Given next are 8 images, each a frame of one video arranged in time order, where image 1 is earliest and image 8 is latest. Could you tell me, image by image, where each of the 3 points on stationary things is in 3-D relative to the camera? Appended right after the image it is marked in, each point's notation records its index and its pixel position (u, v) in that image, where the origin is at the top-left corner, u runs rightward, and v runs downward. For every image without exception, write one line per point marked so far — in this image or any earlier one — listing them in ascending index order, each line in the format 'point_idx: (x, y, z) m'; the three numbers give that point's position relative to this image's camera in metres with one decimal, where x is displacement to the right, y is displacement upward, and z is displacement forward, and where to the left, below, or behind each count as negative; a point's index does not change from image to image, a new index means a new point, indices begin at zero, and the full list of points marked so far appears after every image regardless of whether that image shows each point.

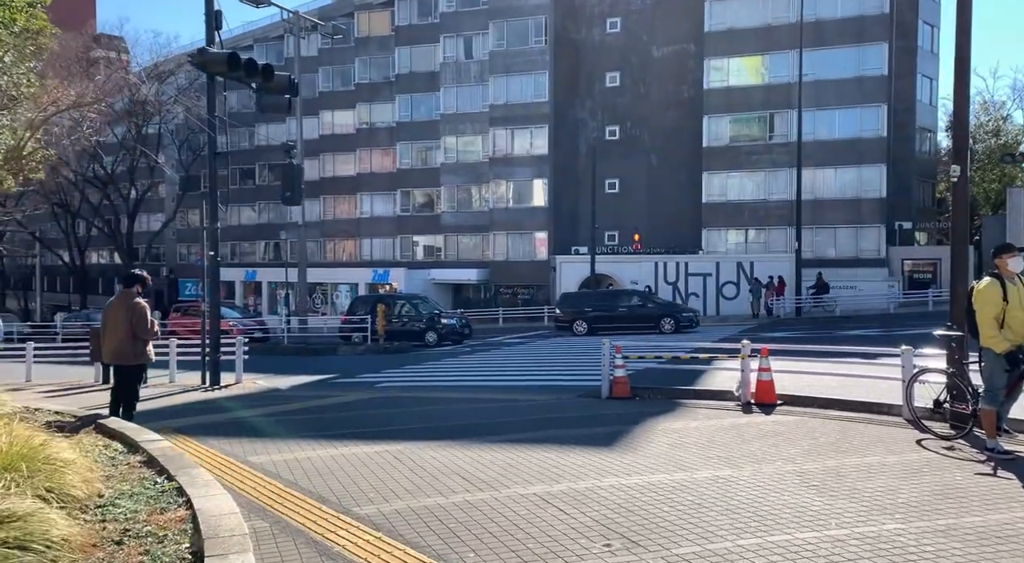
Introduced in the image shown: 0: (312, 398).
0: (-3.7, -2.1, +15.2) m
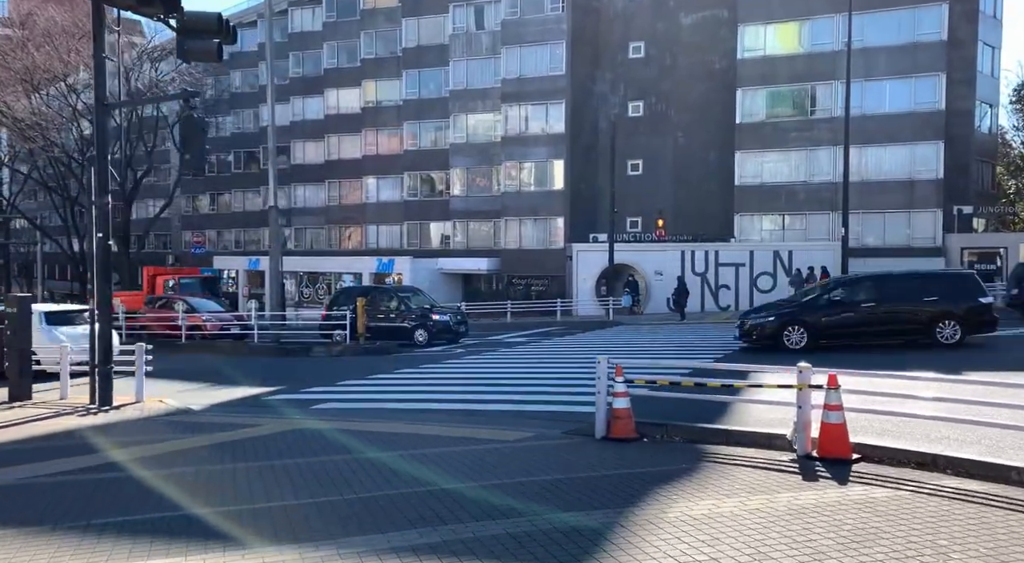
0: (-4.1, -1.9, +11.7) m
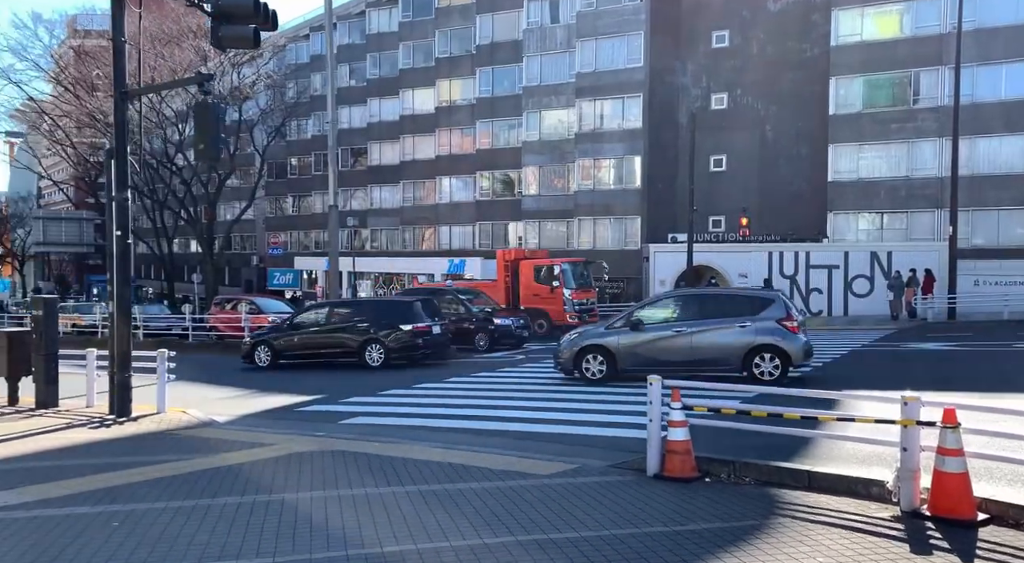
0: (-3.5, -2.0, +10.6) m
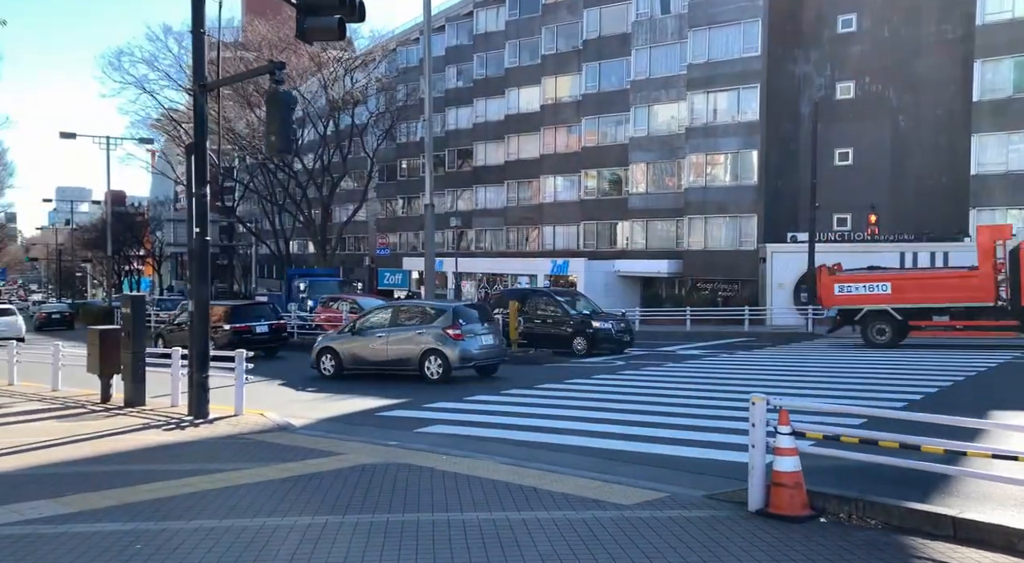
0: (-2.5, -1.9, +10.0) m
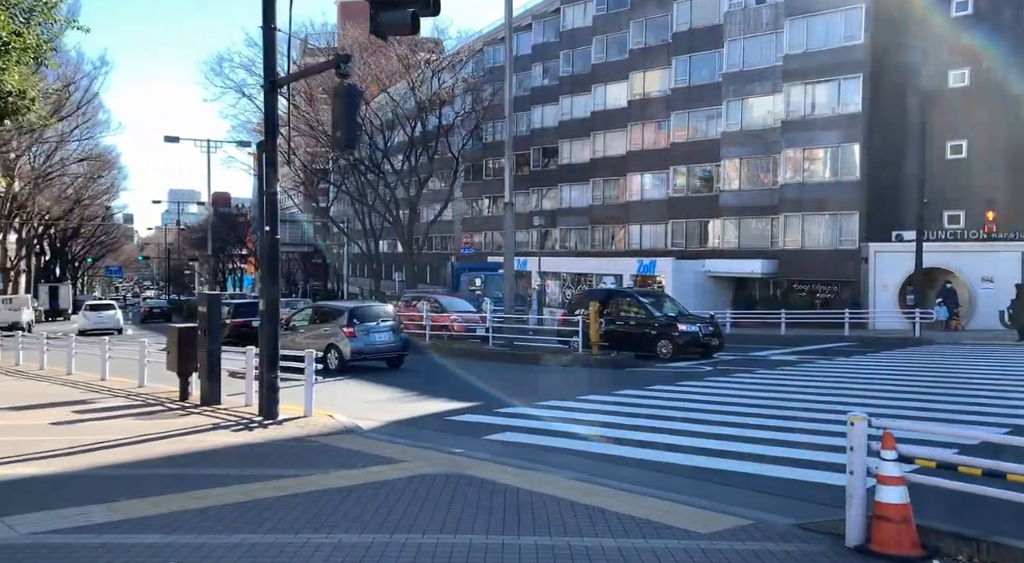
0: (-1.6, -1.9, +9.7) m
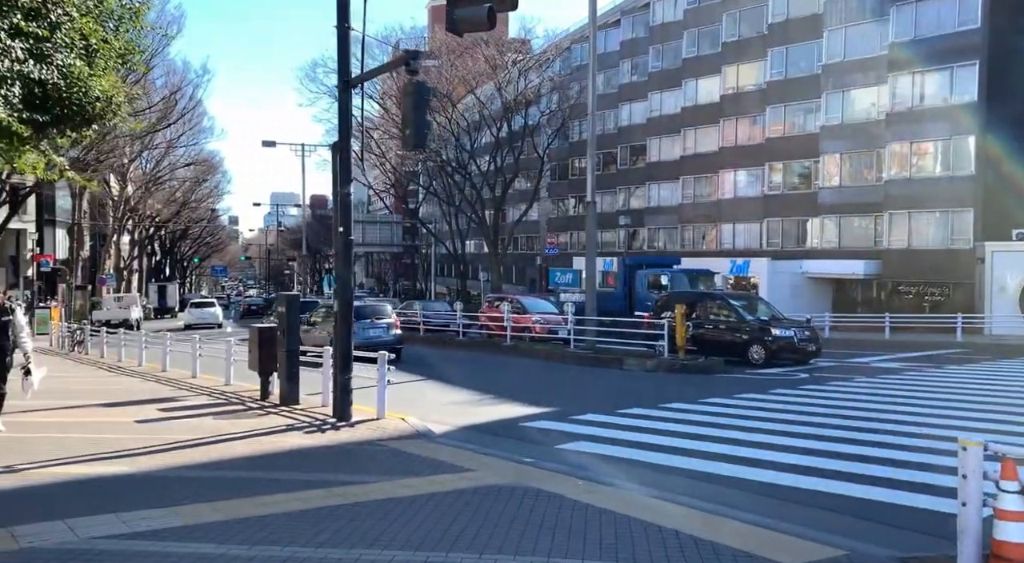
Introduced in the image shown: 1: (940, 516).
0: (-0.8, -1.9, +9.4) m
1: (+3.4, -1.8, +6.7) m
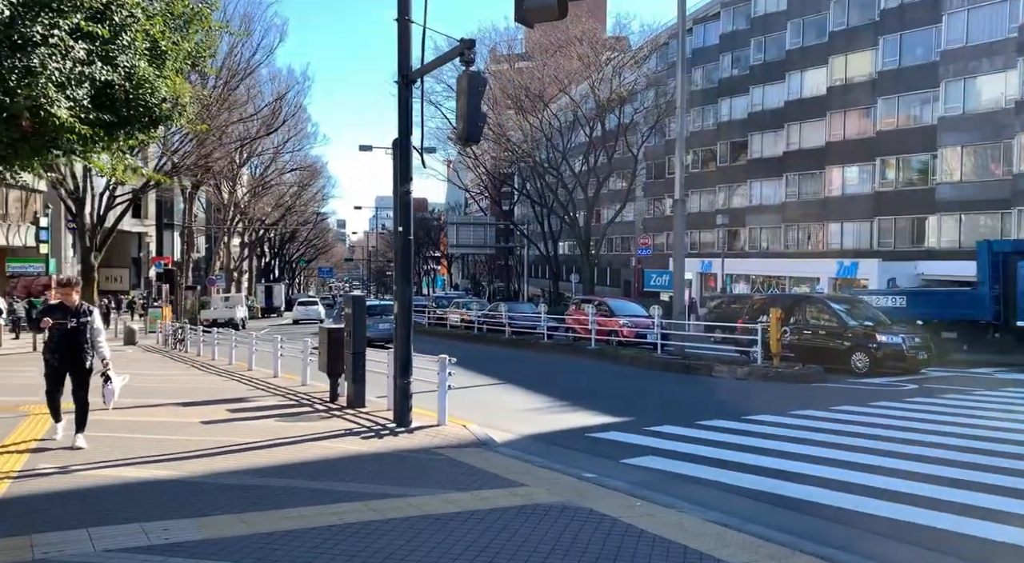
0: (-0.2, -2.0, +8.9) m
1: (+3.7, -1.8, +5.7) m
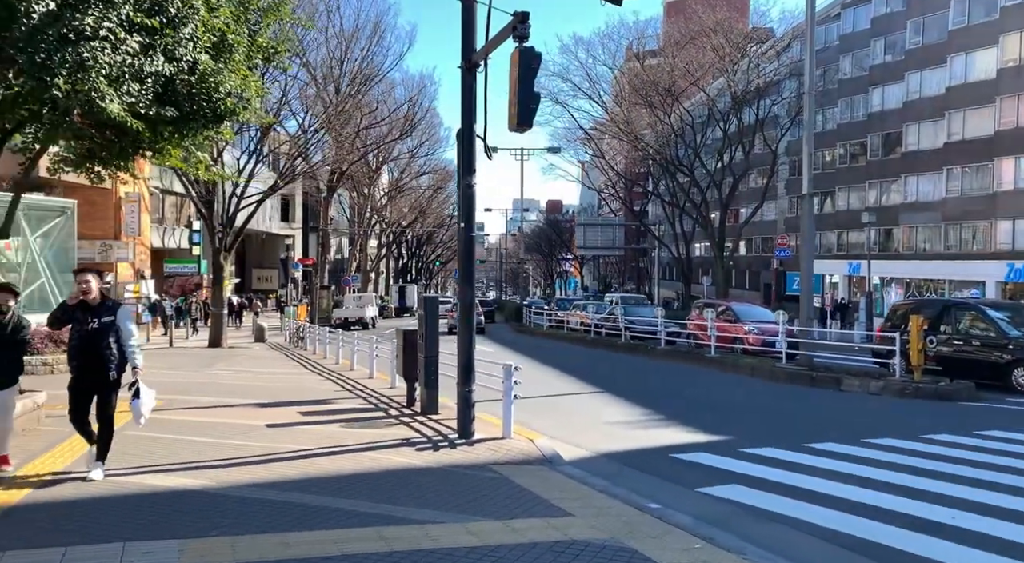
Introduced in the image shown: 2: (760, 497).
0: (+0.4, -2.0, +7.8) m
1: (+3.6, -1.8, +4.0) m
2: (+2.3, -2.0, +7.5) m
